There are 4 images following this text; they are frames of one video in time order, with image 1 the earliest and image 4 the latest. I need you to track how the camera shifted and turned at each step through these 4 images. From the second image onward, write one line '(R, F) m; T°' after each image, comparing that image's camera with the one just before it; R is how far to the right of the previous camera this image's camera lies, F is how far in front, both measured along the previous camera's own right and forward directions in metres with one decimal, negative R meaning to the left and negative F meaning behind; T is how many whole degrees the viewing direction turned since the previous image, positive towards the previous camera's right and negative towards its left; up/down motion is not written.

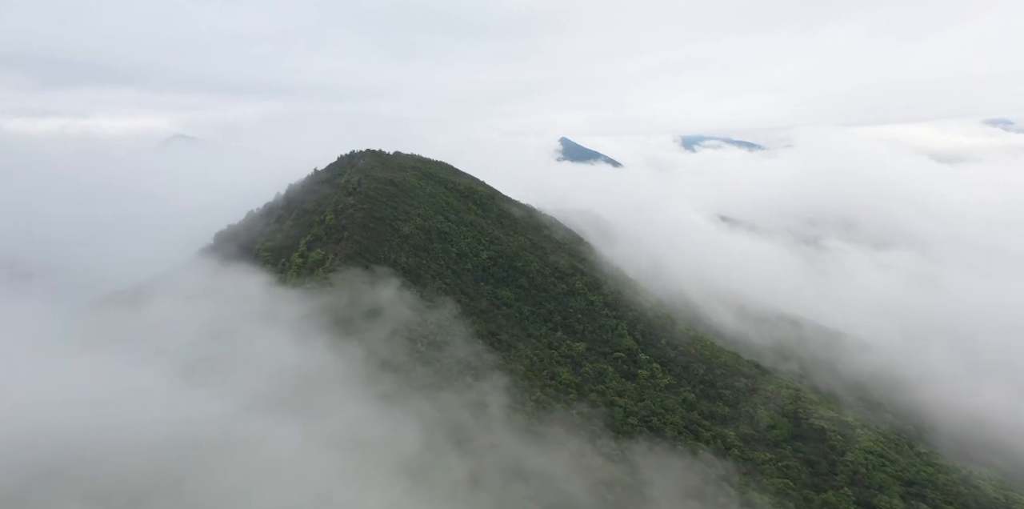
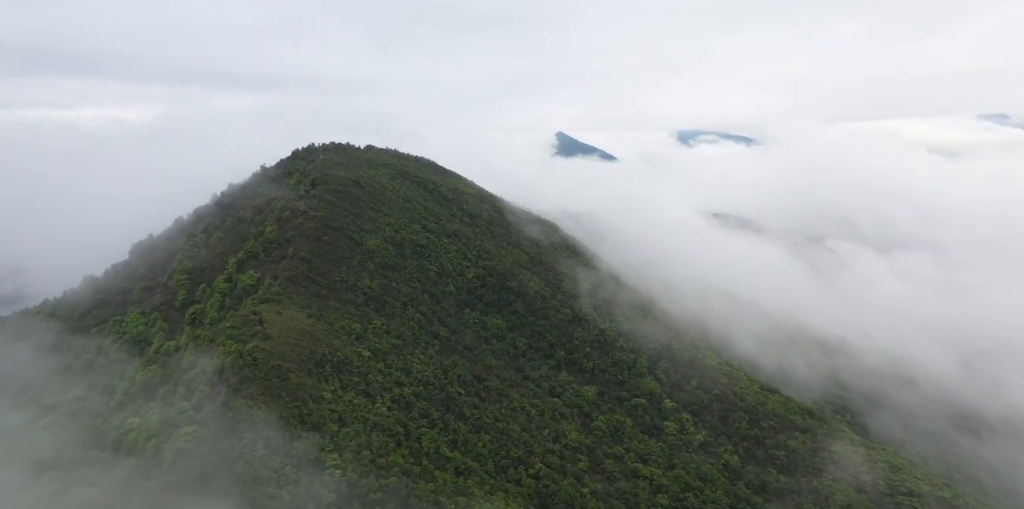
(+0.4, +13.0) m; 0°
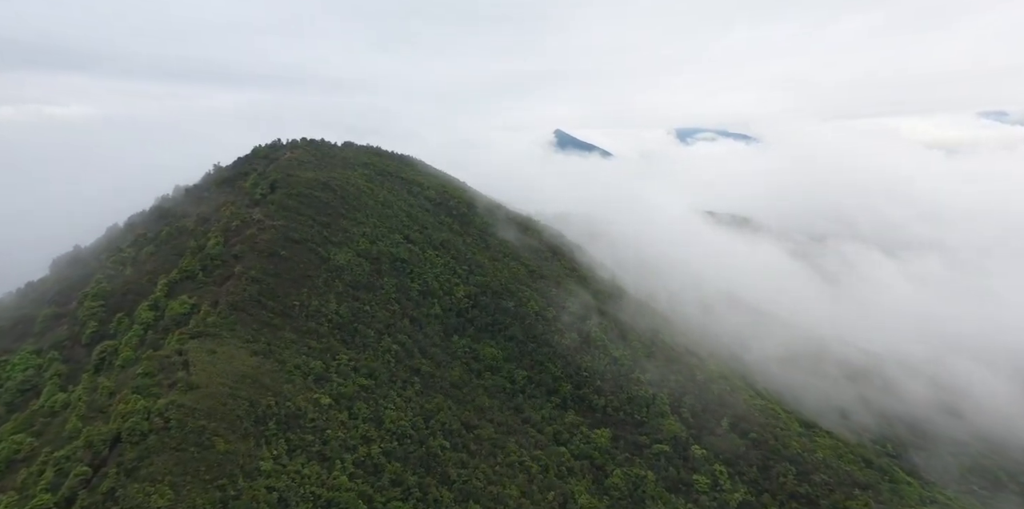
(+0.1, +8.5) m; 0°
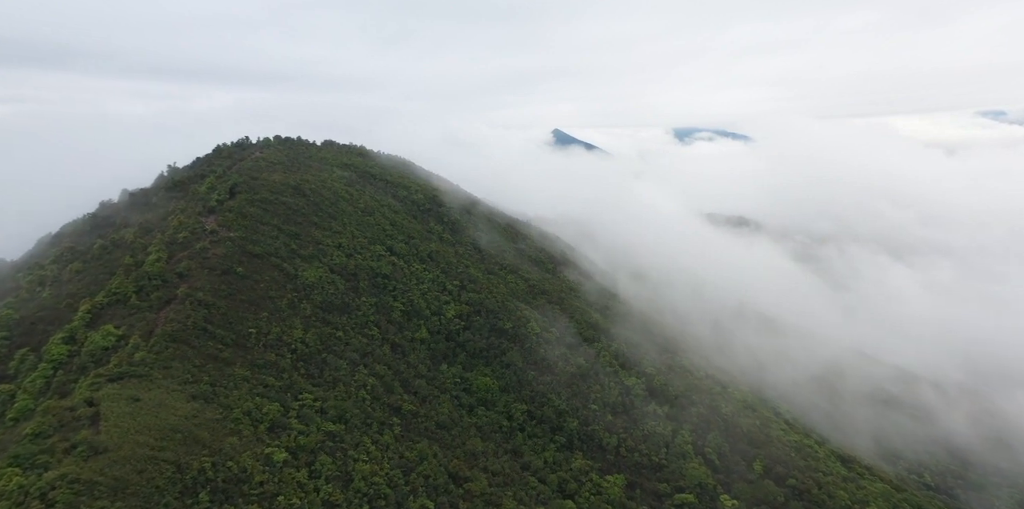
(+0.1, +6.2) m; 0°
